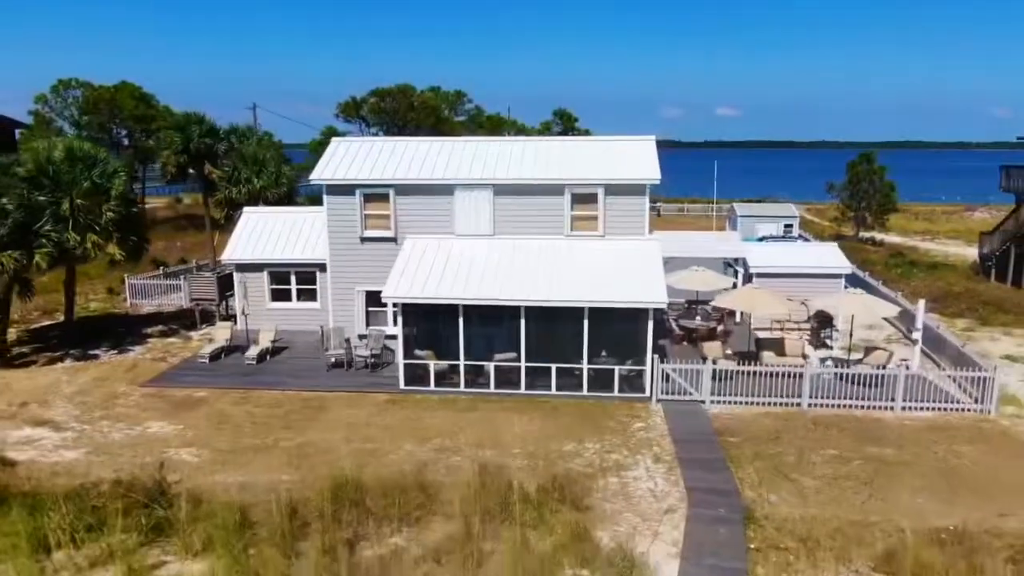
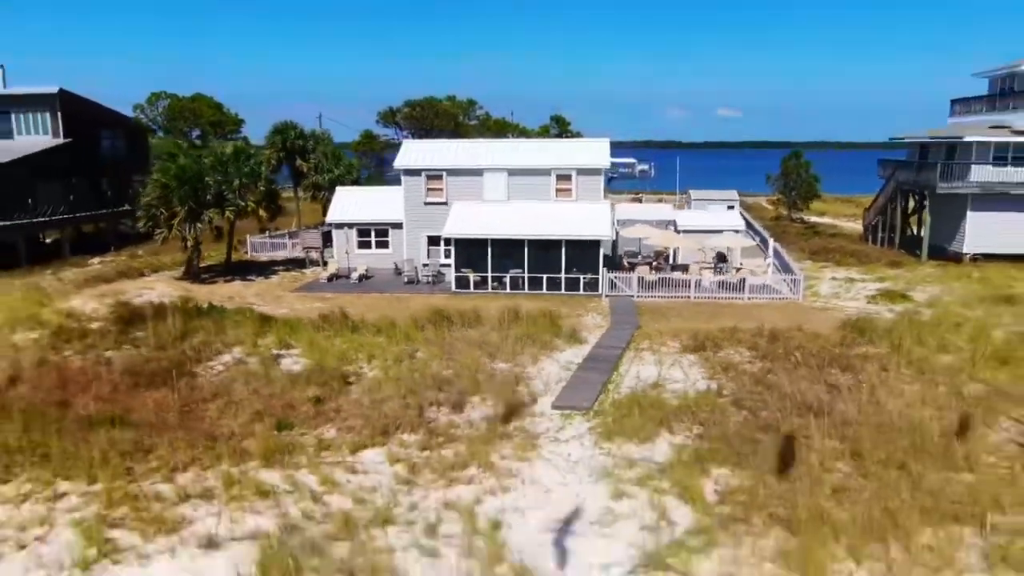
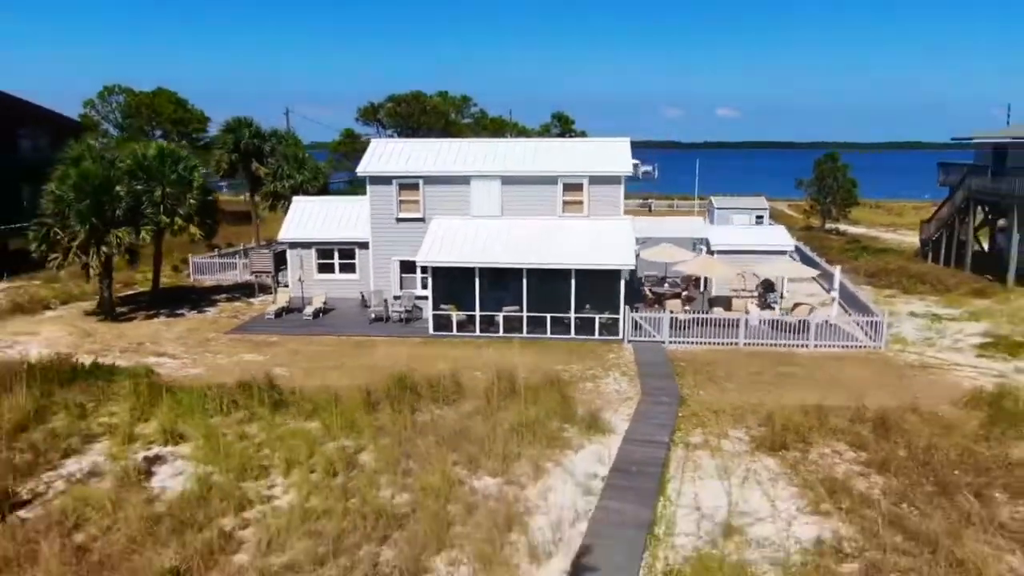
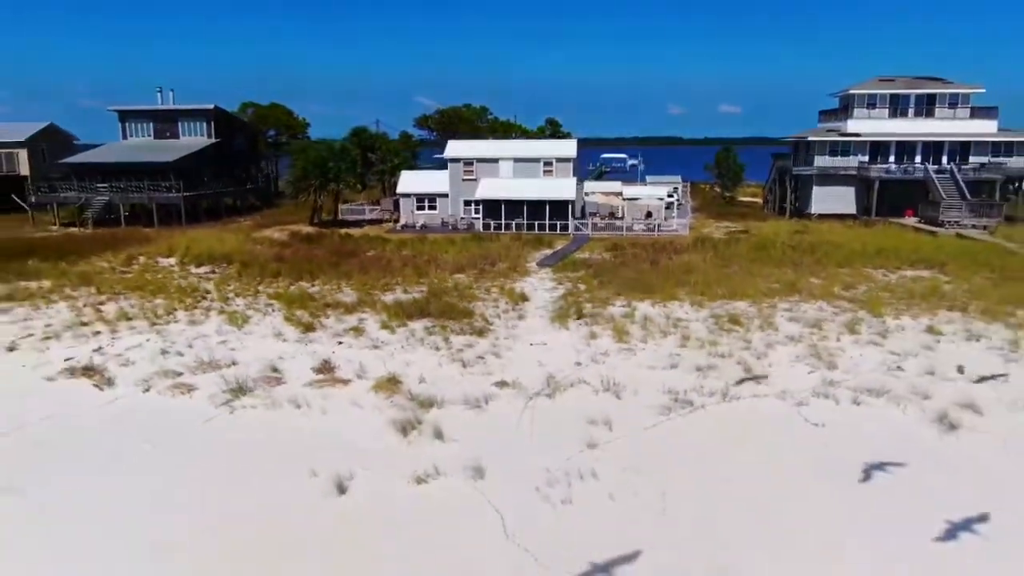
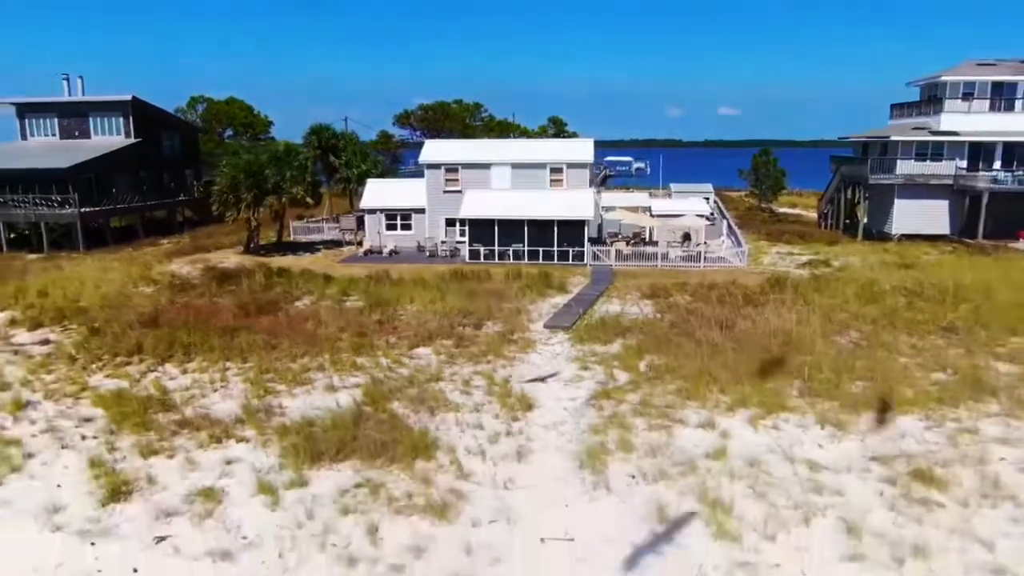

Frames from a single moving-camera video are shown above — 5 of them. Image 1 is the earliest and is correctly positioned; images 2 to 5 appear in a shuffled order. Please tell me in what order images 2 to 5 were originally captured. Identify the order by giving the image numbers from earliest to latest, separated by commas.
3, 2, 5, 4
